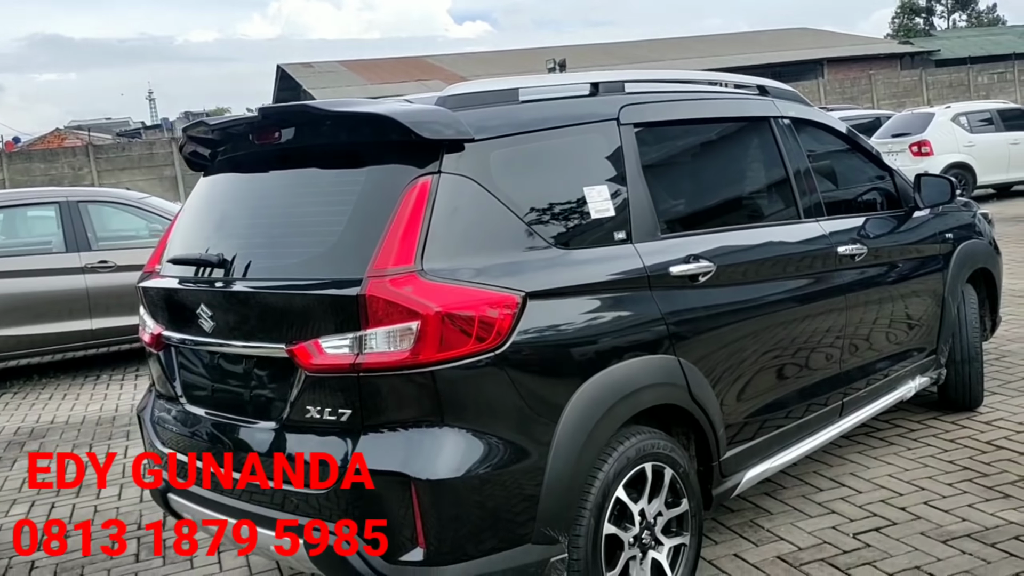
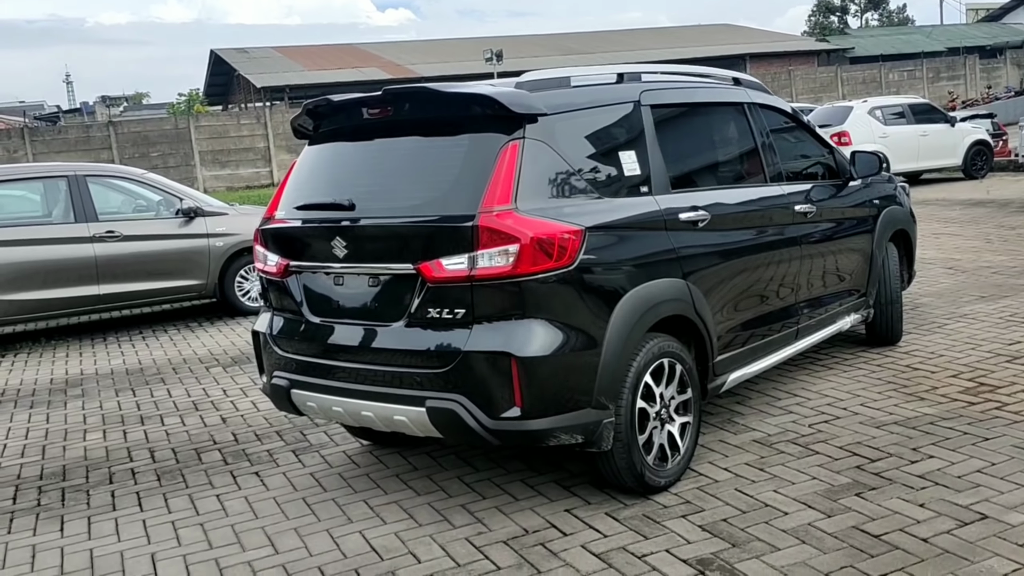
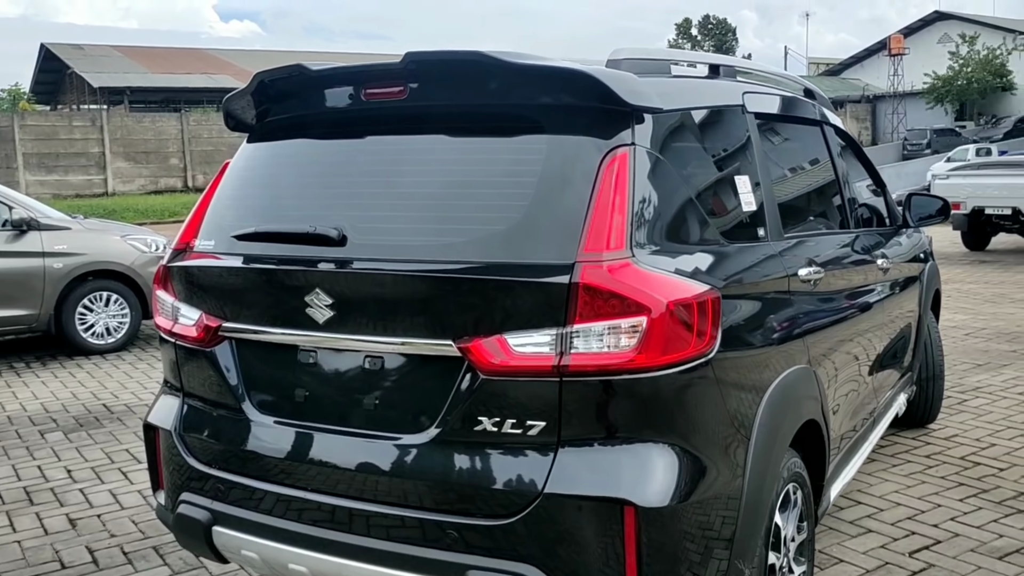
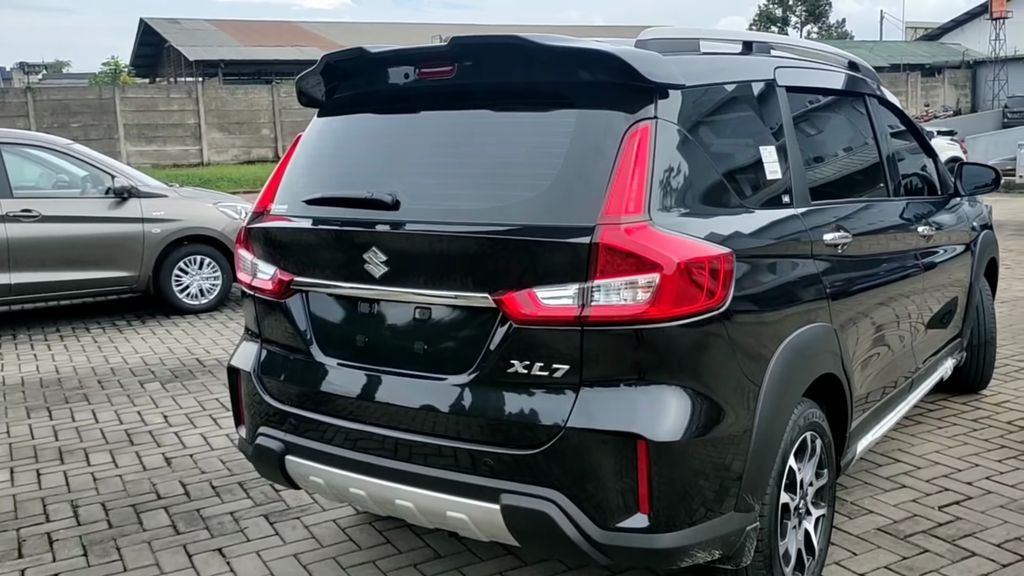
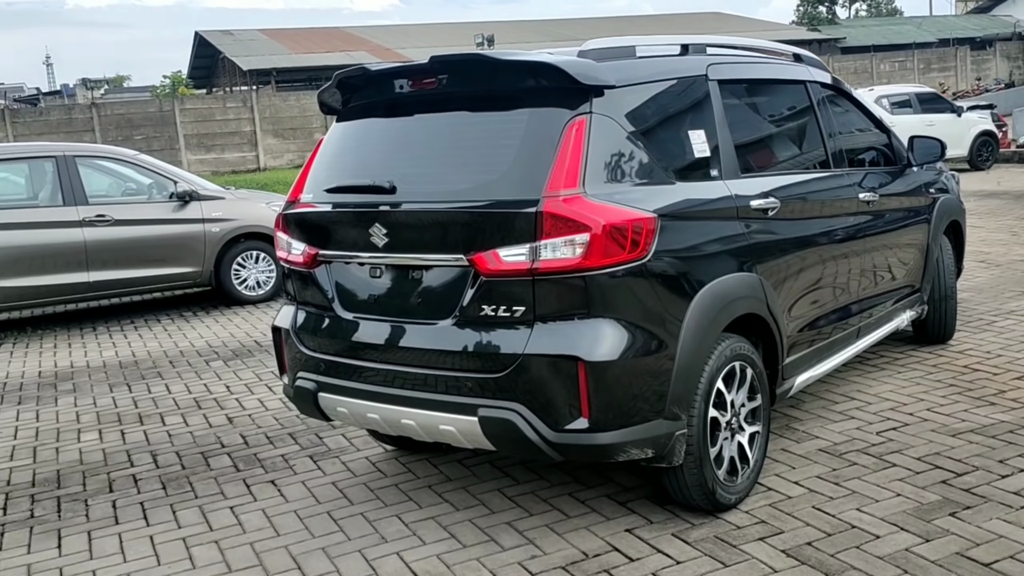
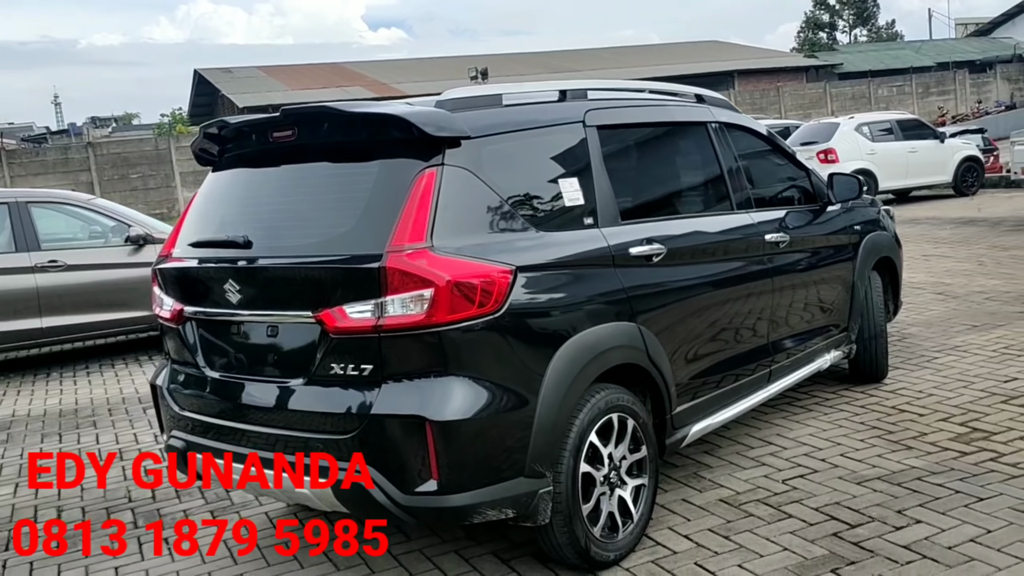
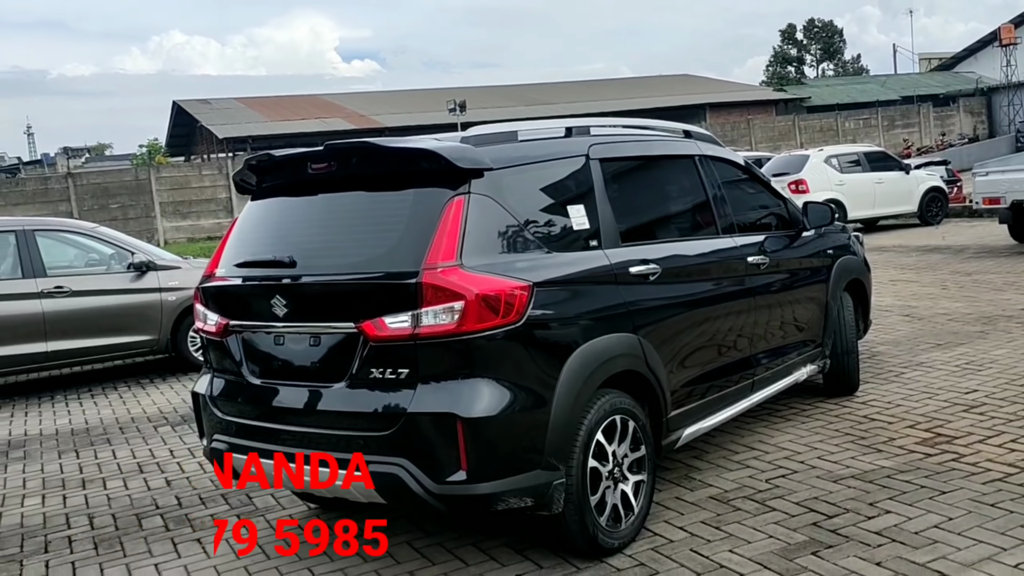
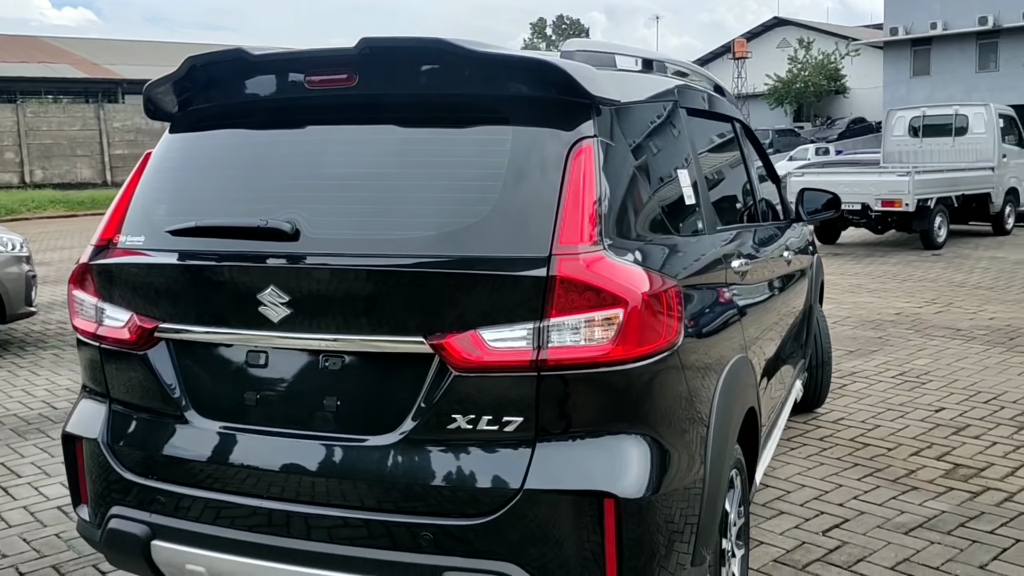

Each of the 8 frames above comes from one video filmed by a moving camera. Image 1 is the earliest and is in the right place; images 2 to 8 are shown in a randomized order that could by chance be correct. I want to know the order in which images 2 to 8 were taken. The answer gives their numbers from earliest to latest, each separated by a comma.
6, 7, 2, 5, 4, 3, 8
